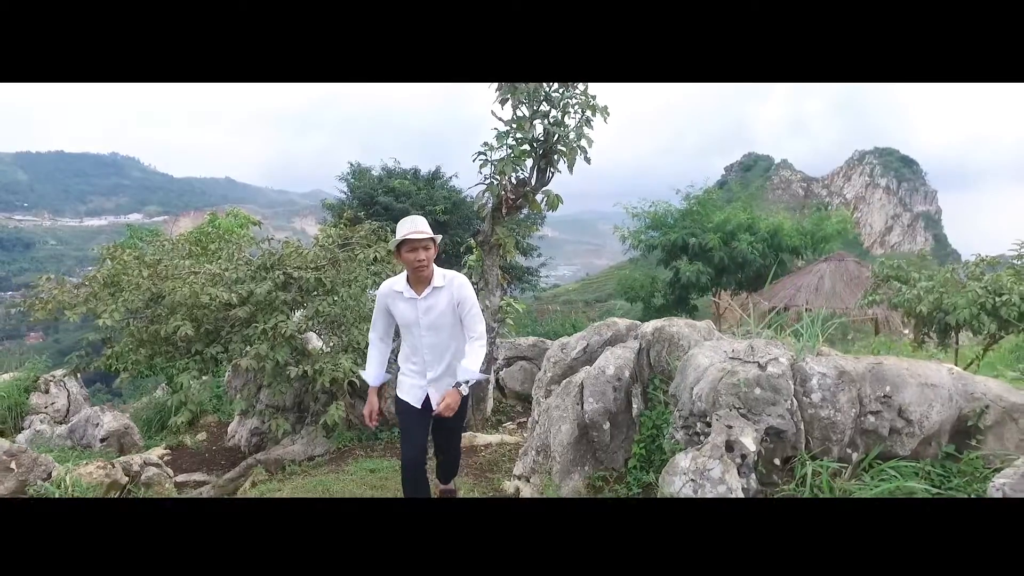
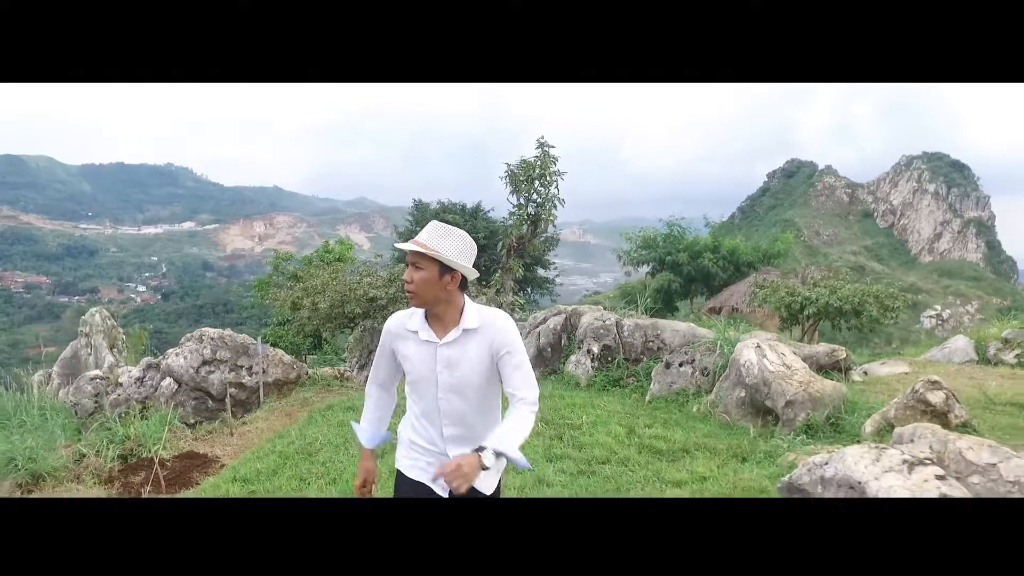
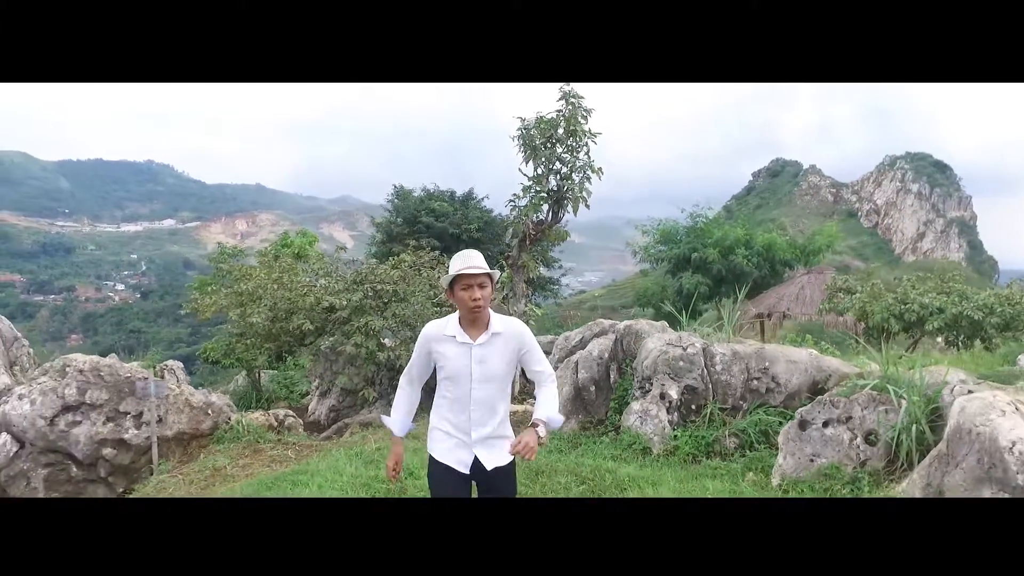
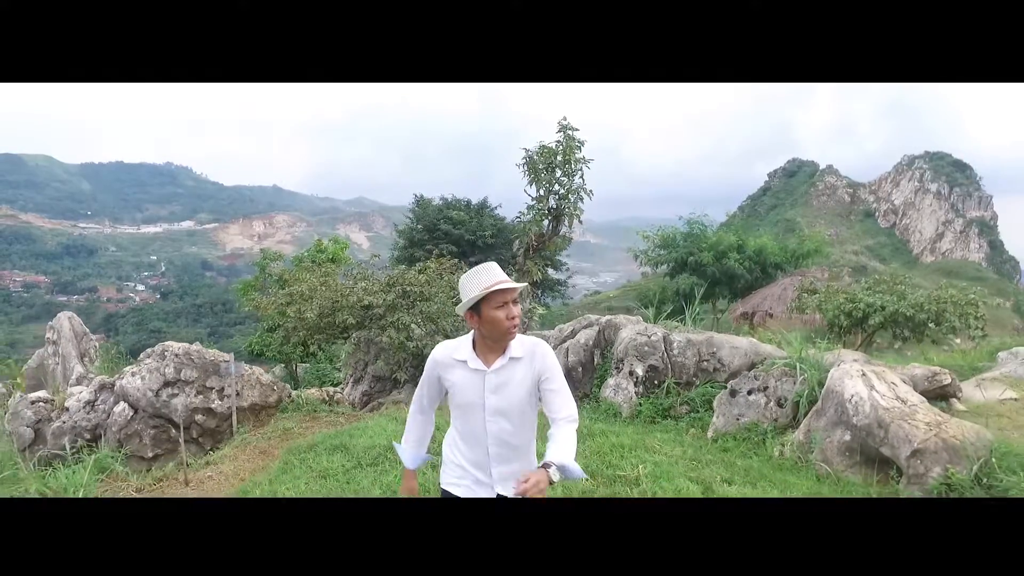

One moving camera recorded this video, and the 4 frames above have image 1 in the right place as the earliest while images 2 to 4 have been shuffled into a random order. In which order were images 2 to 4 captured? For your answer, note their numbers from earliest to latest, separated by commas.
3, 4, 2
